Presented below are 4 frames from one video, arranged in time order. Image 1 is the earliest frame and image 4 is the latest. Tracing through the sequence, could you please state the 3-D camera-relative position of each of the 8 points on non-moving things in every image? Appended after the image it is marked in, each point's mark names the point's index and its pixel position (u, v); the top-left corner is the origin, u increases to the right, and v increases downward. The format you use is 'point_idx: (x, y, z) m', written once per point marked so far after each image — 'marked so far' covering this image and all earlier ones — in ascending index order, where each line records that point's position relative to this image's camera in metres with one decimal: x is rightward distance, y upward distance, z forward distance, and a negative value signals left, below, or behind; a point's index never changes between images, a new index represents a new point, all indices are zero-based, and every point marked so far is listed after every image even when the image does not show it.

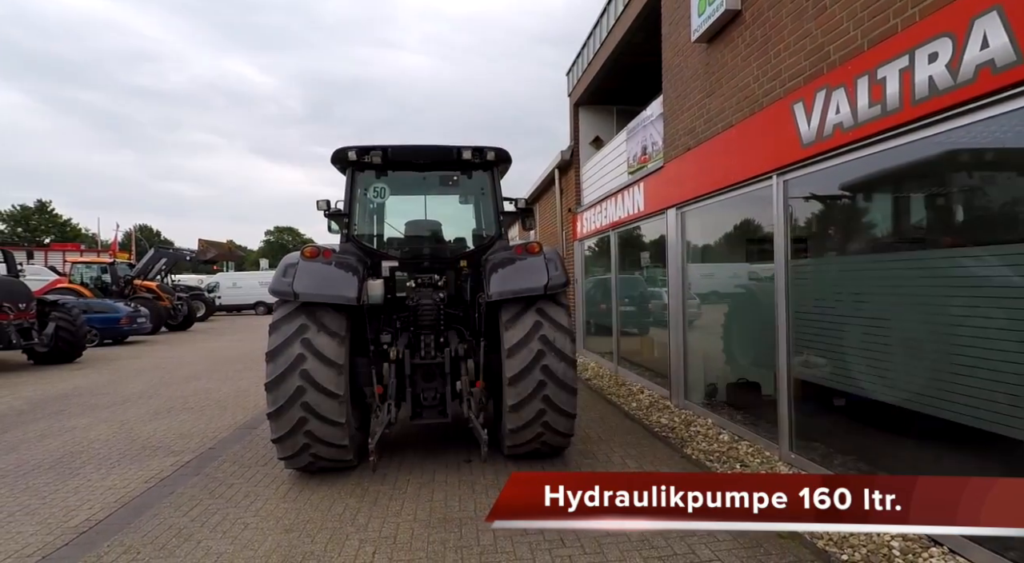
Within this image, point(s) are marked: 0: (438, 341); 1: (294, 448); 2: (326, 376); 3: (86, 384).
0: (-0.5, -0.4, +4.3) m
1: (-1.4, -1.1, +3.9) m
2: (-1.2, -0.6, +3.9) m
3: (-6.3, -1.5, +8.7) m
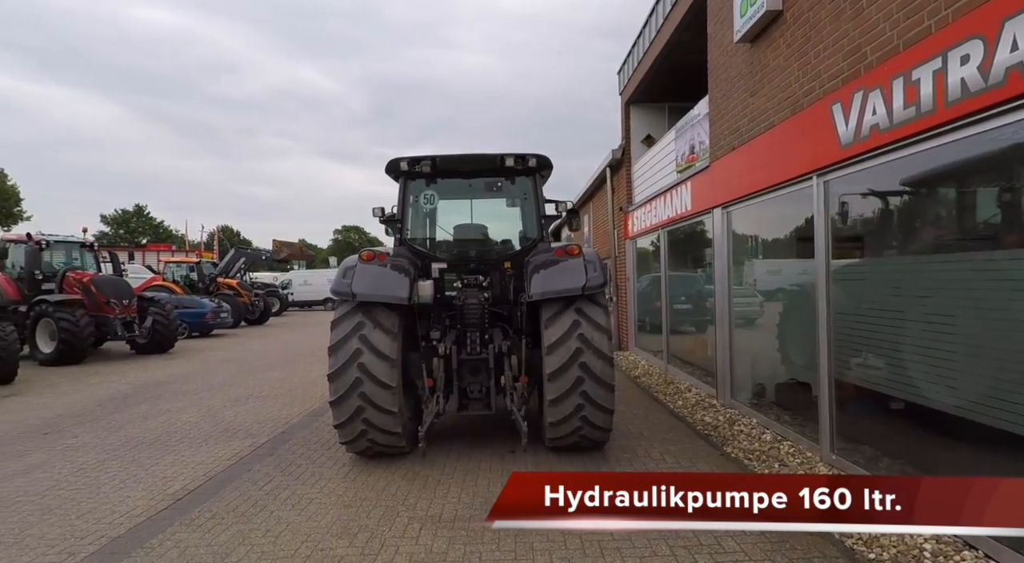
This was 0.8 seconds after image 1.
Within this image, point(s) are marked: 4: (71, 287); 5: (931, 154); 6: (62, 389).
0: (-0.2, -0.4, +4.6) m
1: (-1.2, -1.1, +4.3) m
2: (-0.9, -0.6, +4.2) m
3: (-5.5, -1.5, +9.6) m
4: (-8.2, -0.1, +11.1) m
5: (+2.4, +0.7, +3.3) m
6: (-6.3, -1.5, +8.2) m
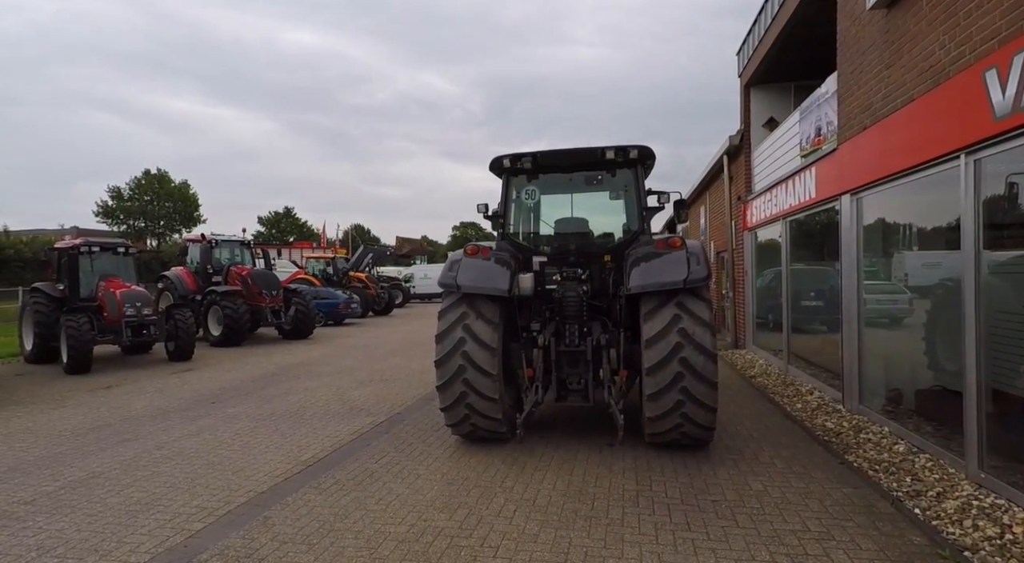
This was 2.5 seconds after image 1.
0: (+0.6, -0.4, +4.7) m
1: (-0.4, -1.1, +4.5) m
2: (-0.2, -0.6, +4.4) m
3: (-3.6, -1.4, +10.6) m
4: (-6.0, +0.1, +12.6) m
5: (+2.9, +0.8, +2.8) m
6: (-4.6, -1.4, +9.4) m
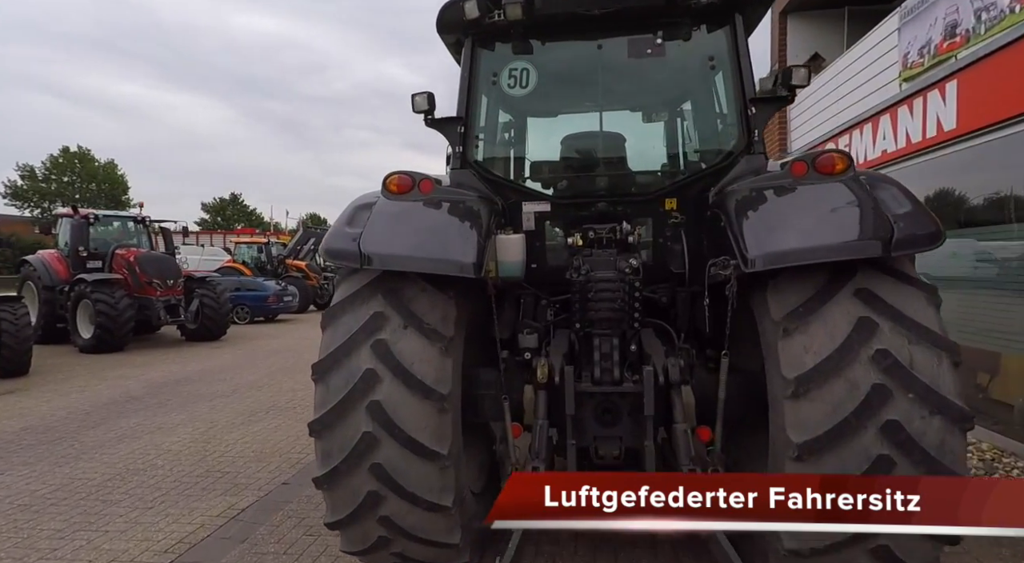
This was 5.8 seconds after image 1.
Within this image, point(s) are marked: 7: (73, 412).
0: (+0.4, -0.3, +2.3) m
1: (-0.5, -0.9, +2.1) m
2: (-0.3, -0.4, +2.0) m
3: (-4.1, -1.1, +8.0) m
4: (-6.6, +0.3, +9.7) m
5: (+2.9, +0.9, +0.6) m
6: (-5.0, -1.2, +6.7) m
7: (-4.0, -1.2, +5.3) m
